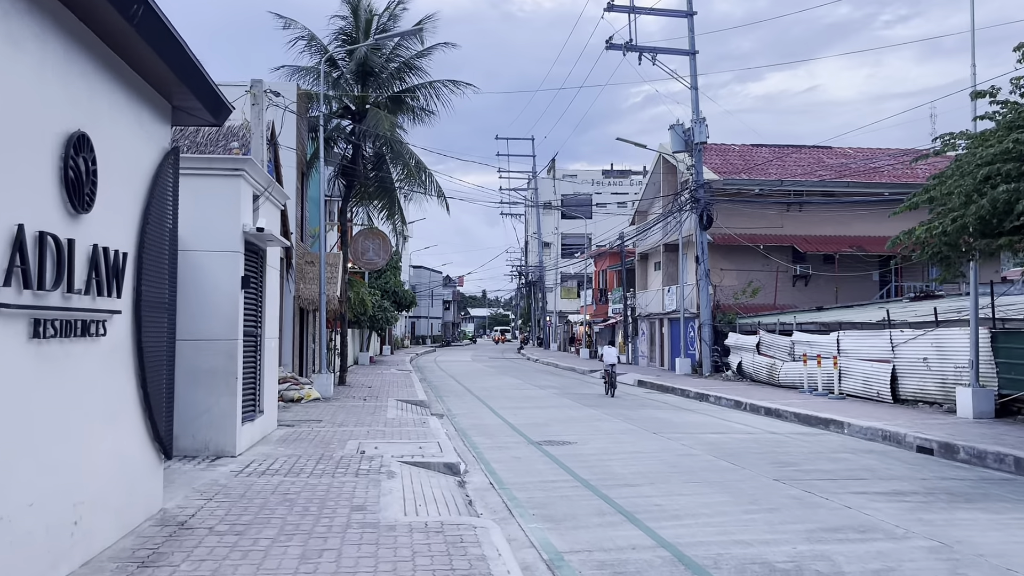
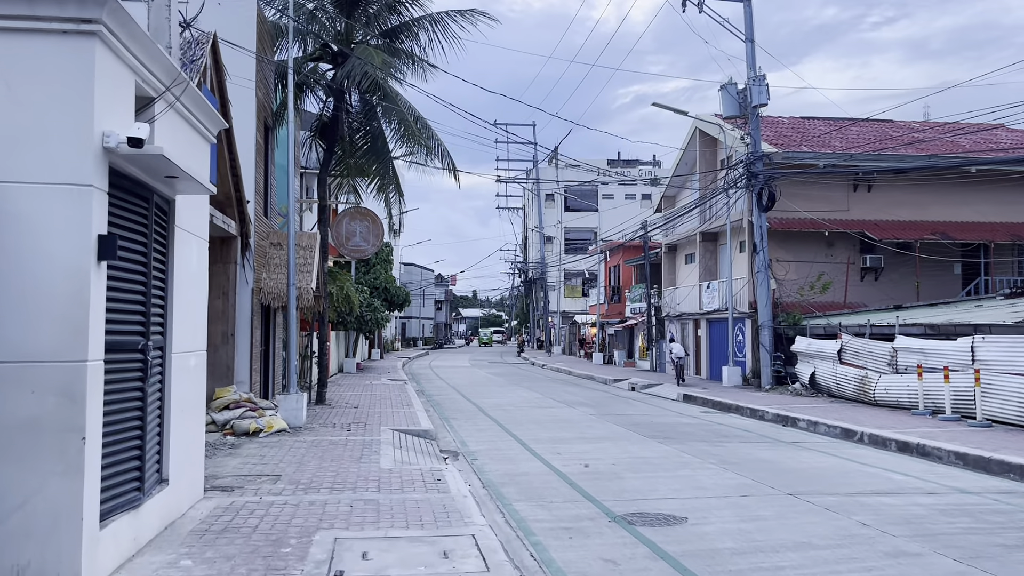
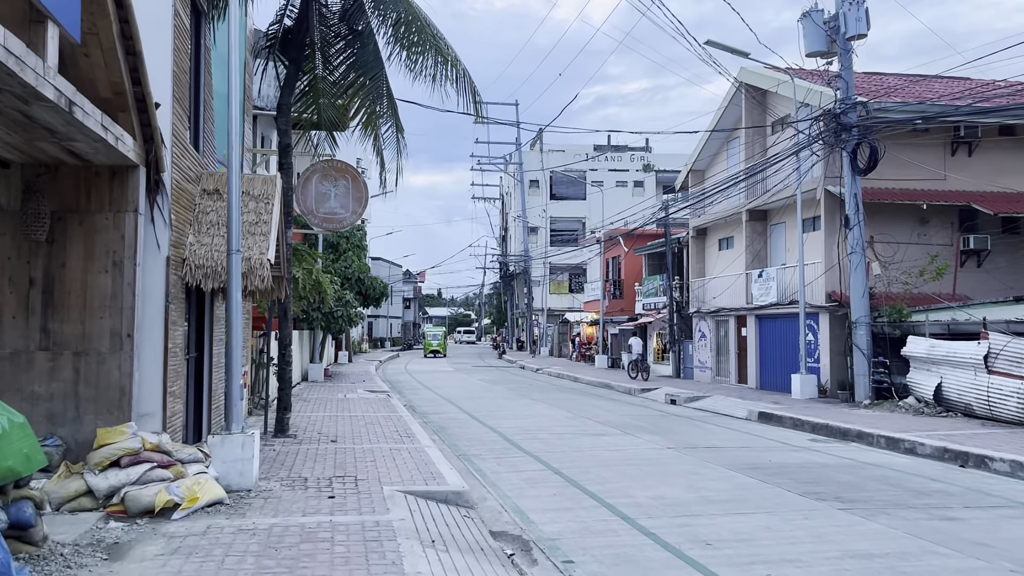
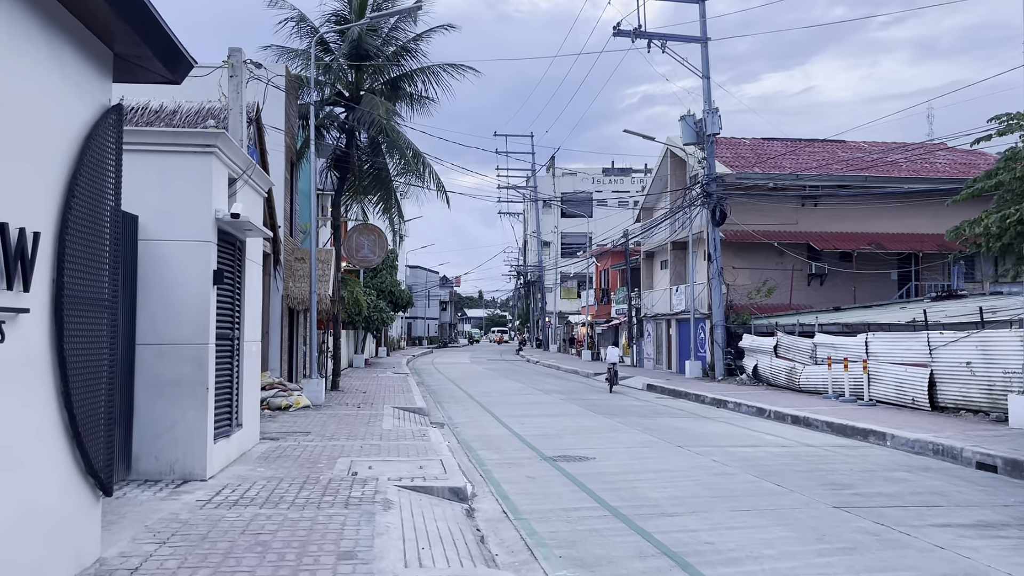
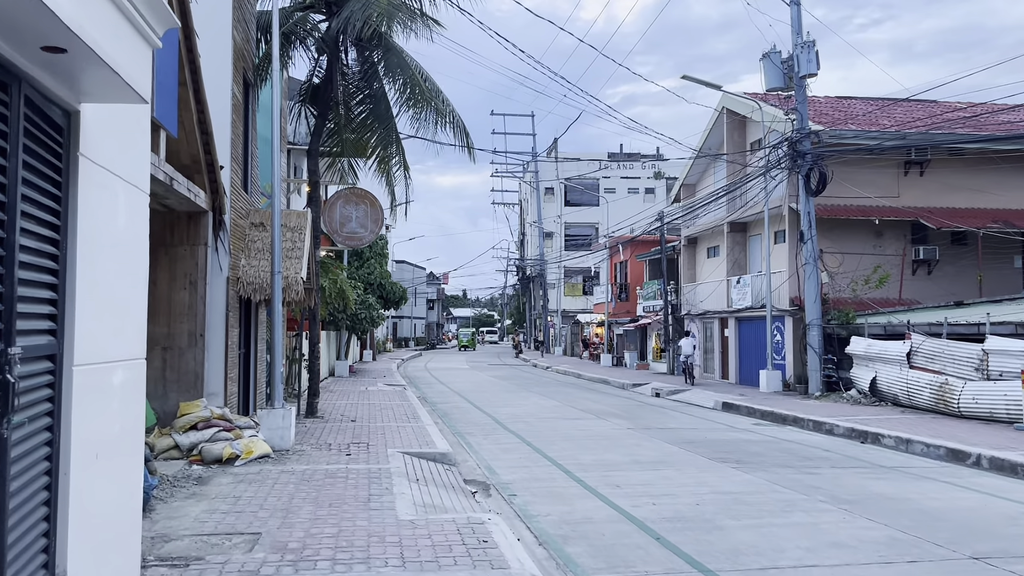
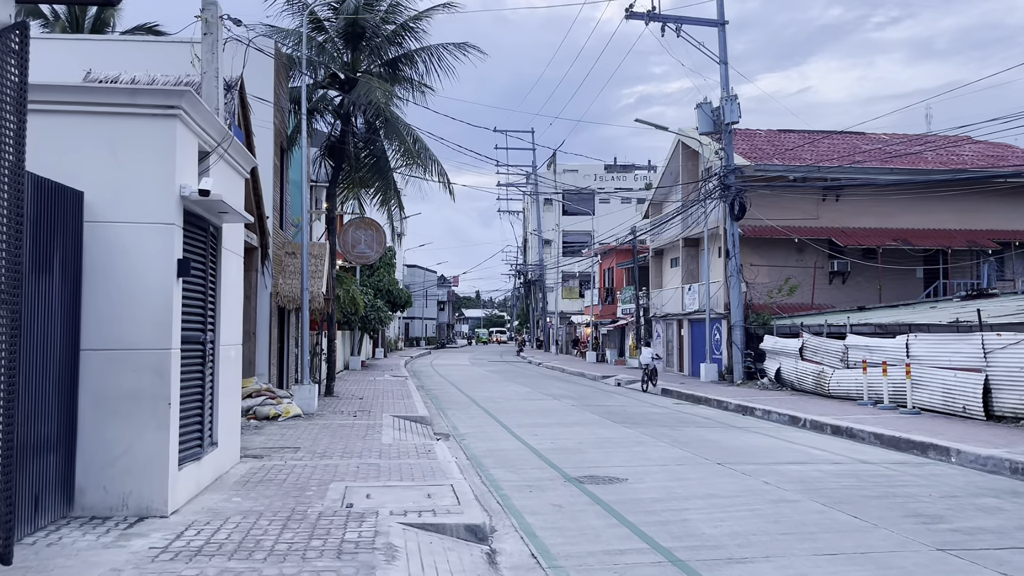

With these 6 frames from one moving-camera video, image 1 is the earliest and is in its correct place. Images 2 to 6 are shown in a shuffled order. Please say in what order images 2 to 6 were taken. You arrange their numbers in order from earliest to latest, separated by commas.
4, 6, 2, 5, 3
